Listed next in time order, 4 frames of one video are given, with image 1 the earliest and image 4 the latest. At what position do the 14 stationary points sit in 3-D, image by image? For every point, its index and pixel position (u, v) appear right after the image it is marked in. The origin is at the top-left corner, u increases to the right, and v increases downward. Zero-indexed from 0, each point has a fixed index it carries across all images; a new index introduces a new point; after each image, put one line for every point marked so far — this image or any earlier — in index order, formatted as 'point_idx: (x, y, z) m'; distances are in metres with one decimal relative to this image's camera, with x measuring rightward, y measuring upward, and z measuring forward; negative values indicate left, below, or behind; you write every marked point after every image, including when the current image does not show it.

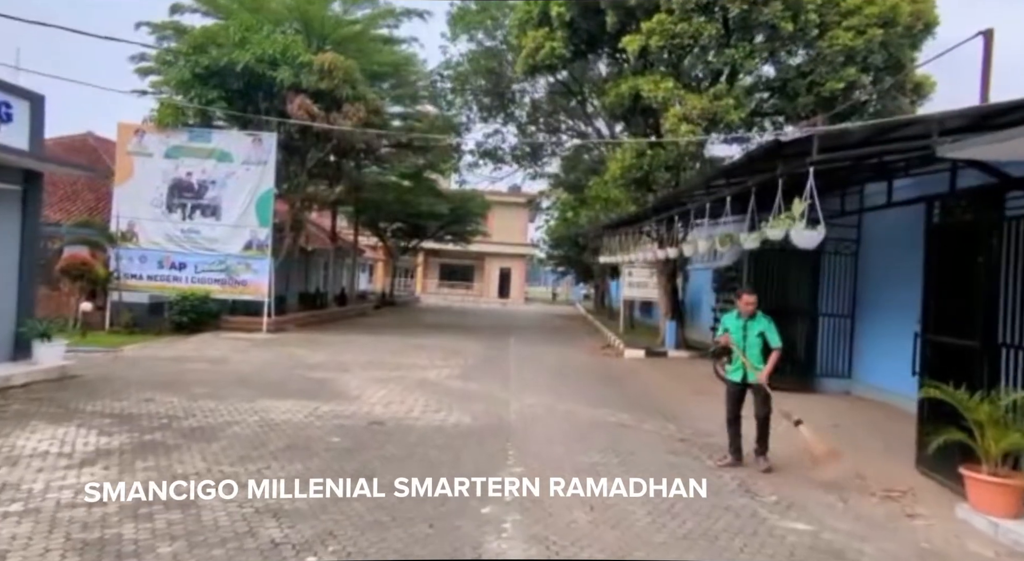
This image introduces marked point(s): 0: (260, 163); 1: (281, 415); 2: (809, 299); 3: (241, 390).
0: (-7.1, +3.3, +19.8) m
1: (-2.7, -1.6, +8.3) m
2: (+5.0, -0.3, +11.9) m
3: (-3.9, -1.6, +10.1) m
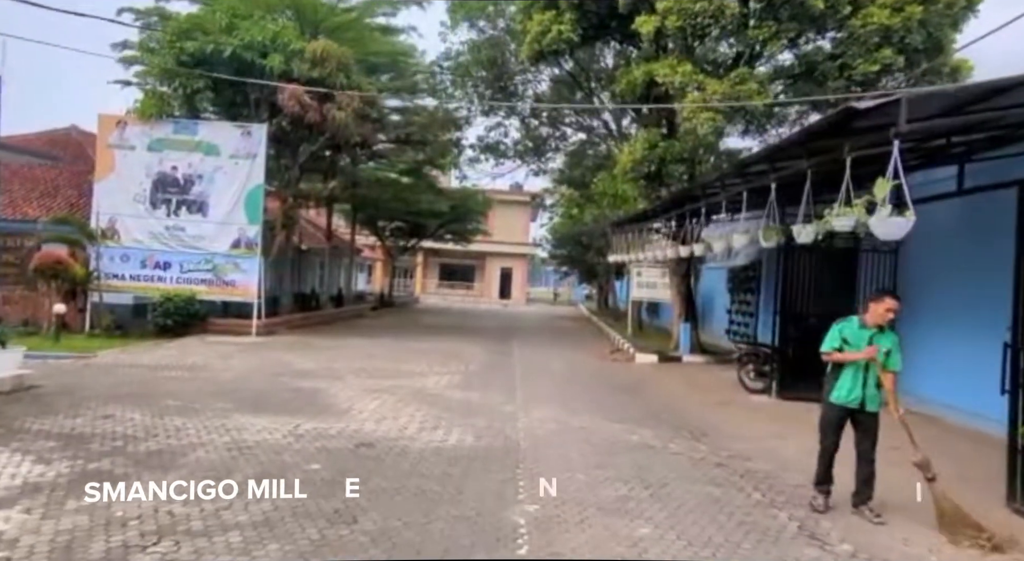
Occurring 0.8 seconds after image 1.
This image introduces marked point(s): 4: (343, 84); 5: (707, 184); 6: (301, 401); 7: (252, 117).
0: (-7.0, +3.3, +18.7) m
1: (-2.6, -1.6, +7.3) m
2: (+5.1, -0.3, +10.8) m
3: (-3.8, -1.6, +9.0) m
4: (-4.5, +5.3, +19.0) m
5: (+3.6, +1.8, +13.1) m
6: (-2.8, -1.6, +9.5) m
7: (-7.2, +4.5, +19.6) m
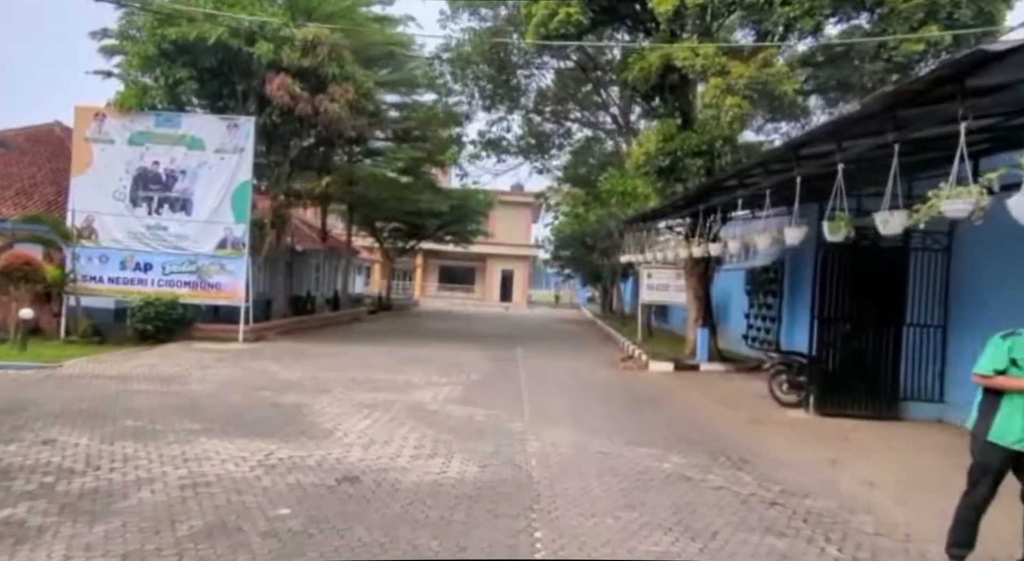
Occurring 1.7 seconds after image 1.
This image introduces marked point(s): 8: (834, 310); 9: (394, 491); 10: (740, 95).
0: (-6.9, +3.2, +17.6) m
1: (-2.6, -1.6, +6.1) m
2: (+5.2, -0.3, +9.7) m
3: (-3.7, -1.6, +7.9) m
4: (-4.5, +5.2, +17.9) m
5: (+3.7, +1.7, +12.0) m
6: (-2.7, -1.6, +8.3) m
7: (-7.1, +4.5, +18.5) m
8: (+4.5, -0.4, +9.8) m
9: (-0.9, -1.7, +5.6) m
10: (+3.8, +3.1, +11.7) m
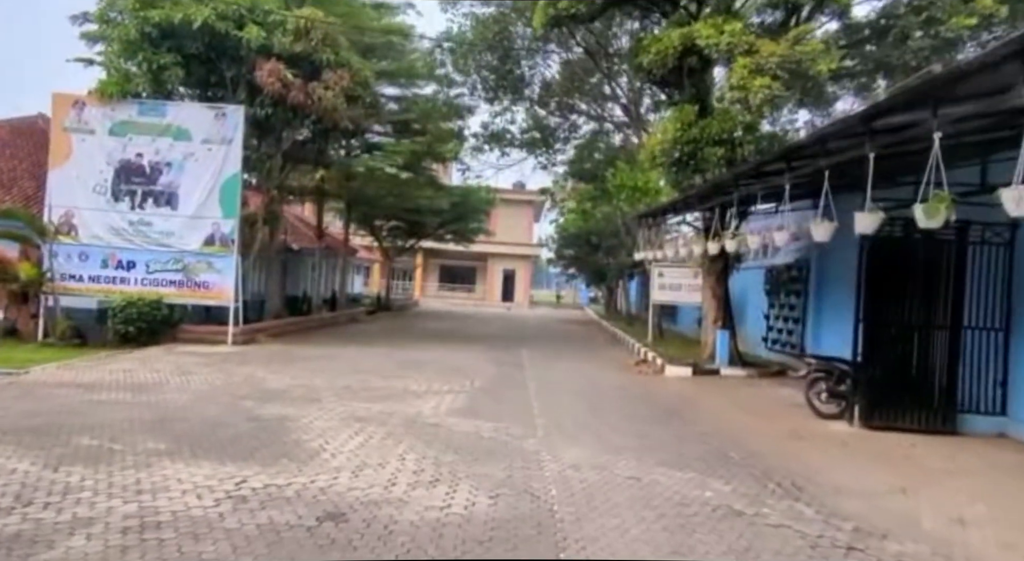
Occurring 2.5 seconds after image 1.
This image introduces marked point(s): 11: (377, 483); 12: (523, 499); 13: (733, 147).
0: (-6.8, +3.3, +16.6) m
1: (-2.4, -1.6, +5.1) m
2: (+5.3, -0.3, +8.7) m
3: (-3.5, -1.6, +6.9) m
4: (-4.3, +5.3, +16.8) m
5: (+3.8, +1.8, +10.9) m
6: (-2.6, -1.6, +7.3) m
7: (-7.0, +4.5, +17.4) m
8: (+4.6, -0.4, +8.8) m
9: (-0.8, -1.6, +4.6) m
10: (+3.9, +3.1, +10.7) m
11: (-1.1, -1.6, +5.8) m
12: (+0.1, -1.7, +5.5) m
13: (+4.3, +2.6, +13.8) m
